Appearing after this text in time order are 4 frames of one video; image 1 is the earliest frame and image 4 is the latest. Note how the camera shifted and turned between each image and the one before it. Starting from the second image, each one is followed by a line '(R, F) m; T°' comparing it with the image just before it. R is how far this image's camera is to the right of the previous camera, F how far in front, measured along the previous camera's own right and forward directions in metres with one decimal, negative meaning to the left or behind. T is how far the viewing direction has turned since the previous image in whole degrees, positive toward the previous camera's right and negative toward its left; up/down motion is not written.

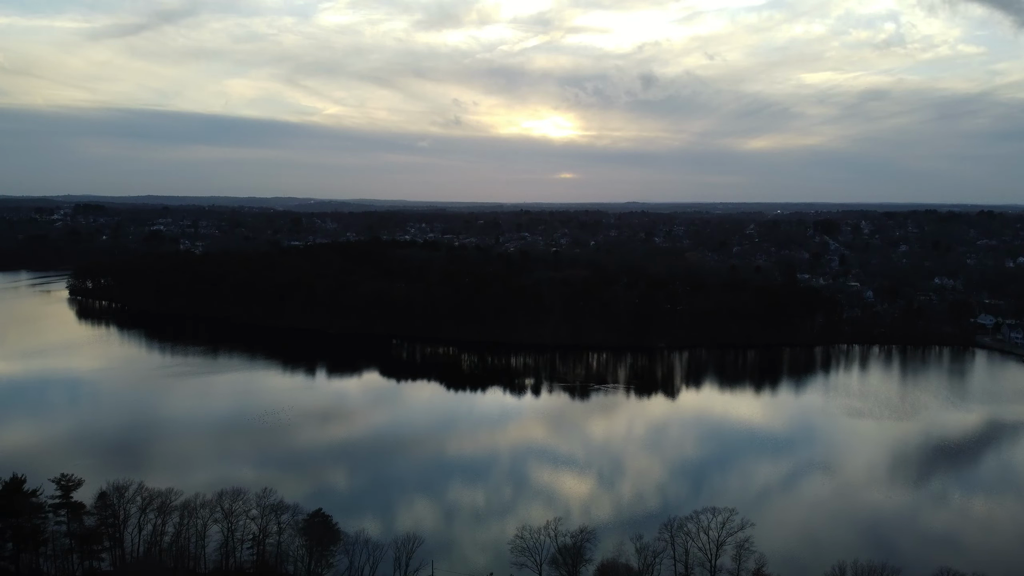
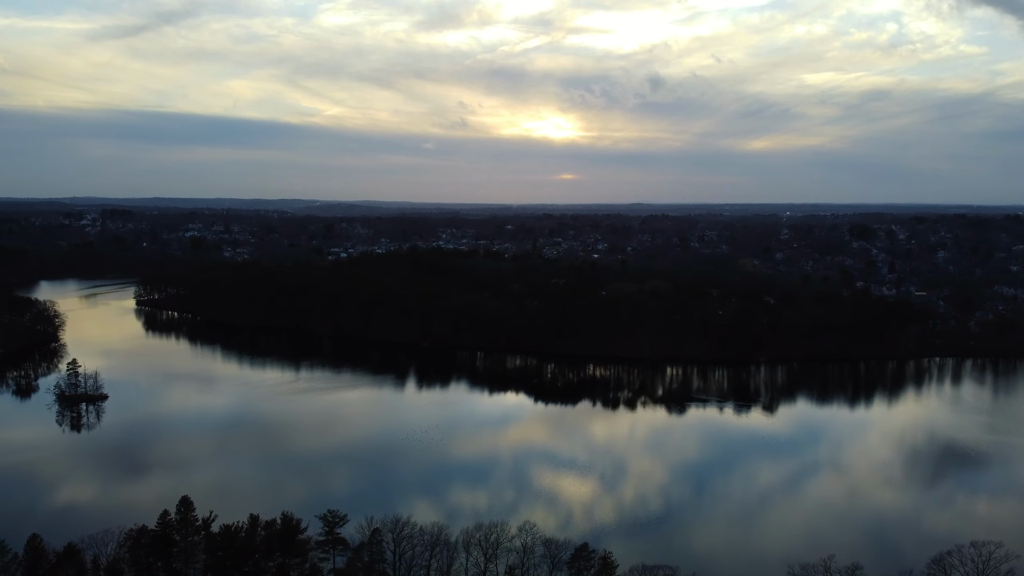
(-1.4, 0.0) m; 0°
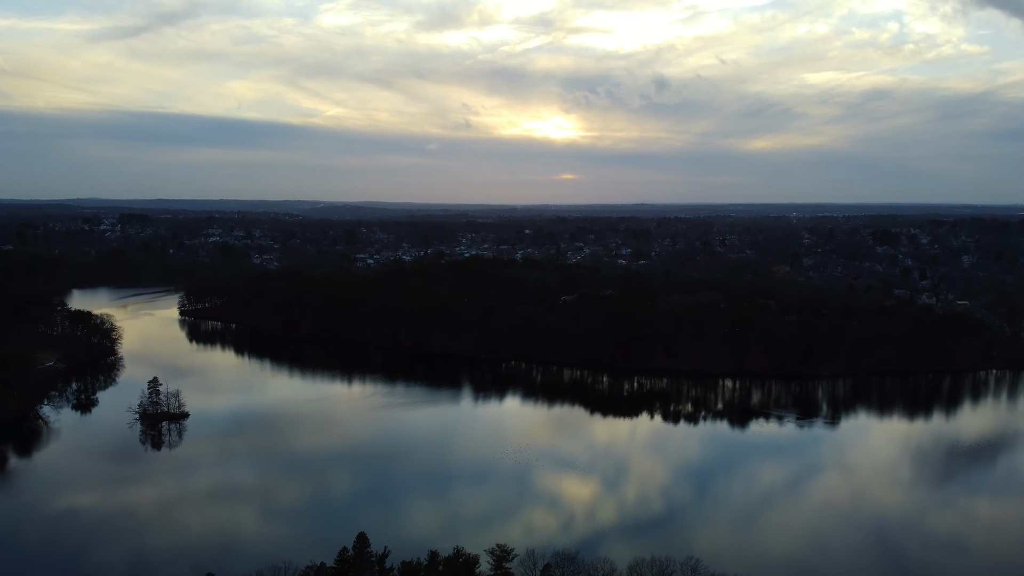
(-0.9, -0.1) m; 0°
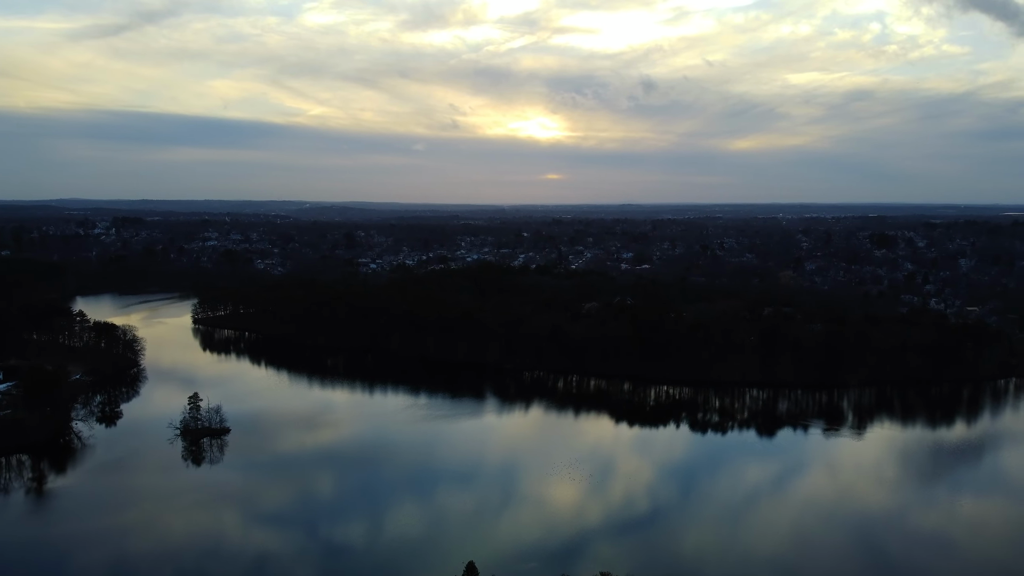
(-0.7, 0.0) m; +1°
